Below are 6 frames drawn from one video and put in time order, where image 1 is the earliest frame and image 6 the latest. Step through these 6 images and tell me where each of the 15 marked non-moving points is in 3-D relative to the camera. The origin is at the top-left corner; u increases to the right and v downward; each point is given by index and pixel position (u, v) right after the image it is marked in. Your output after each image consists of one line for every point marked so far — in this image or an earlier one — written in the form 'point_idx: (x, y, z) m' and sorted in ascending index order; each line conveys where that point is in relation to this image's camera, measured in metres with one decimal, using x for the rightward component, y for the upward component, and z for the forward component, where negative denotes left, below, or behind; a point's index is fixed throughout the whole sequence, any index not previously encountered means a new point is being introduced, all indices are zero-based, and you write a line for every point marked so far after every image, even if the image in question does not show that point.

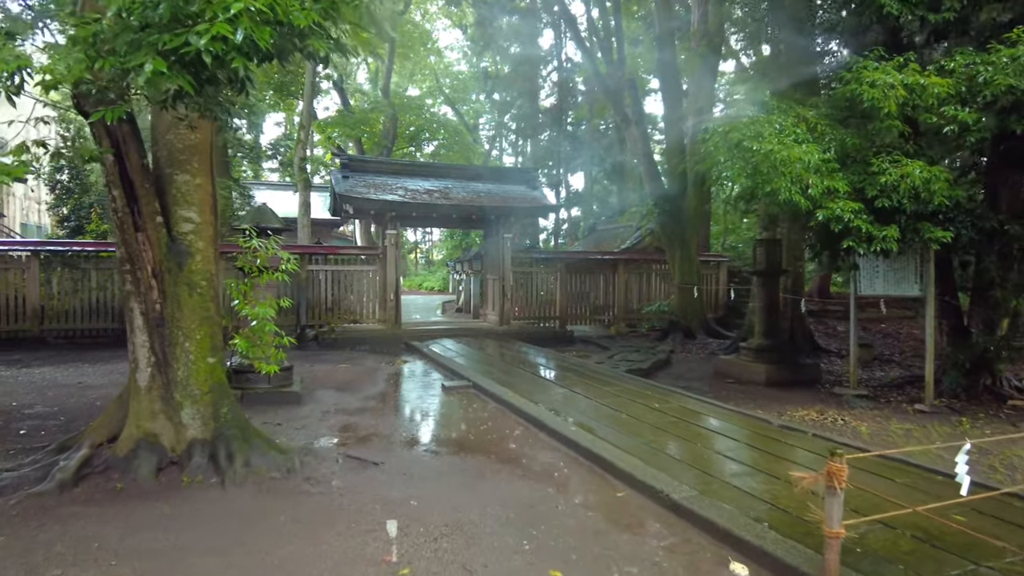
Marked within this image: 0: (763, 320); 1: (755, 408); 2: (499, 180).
0: (+3.7, -0.5, +8.6) m
1: (+2.7, -1.4, +6.7) m
2: (-0.3, +2.6, +14.2) m
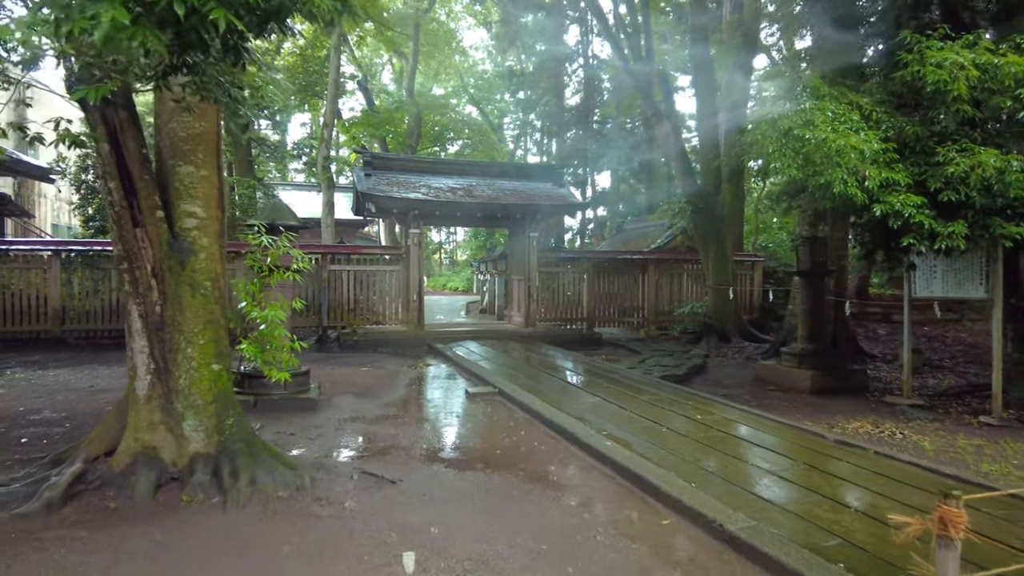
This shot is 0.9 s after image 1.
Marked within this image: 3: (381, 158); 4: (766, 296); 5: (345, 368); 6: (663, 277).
0: (+4.1, -0.5, +8.1) m
1: (+3.0, -1.4, +6.2) m
2: (+0.3, +2.6, +13.8) m
3: (-2.9, +2.8, +12.8) m
4: (+6.1, -0.2, +14.0) m
5: (-2.4, -1.2, +8.6) m
6: (+3.5, +0.3, +13.5) m
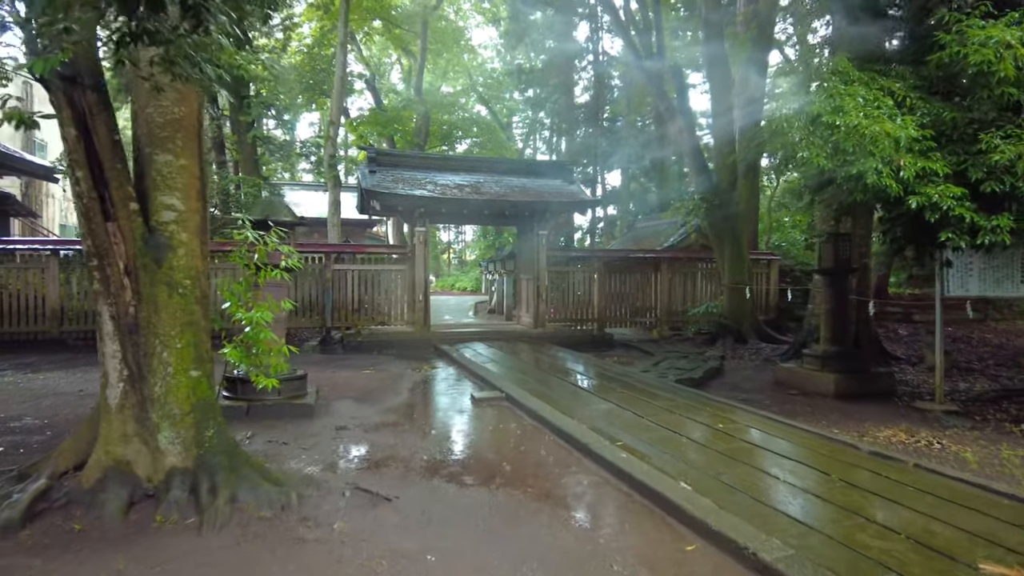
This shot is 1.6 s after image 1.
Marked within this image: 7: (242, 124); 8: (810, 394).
0: (+4.2, -0.5, +7.7) m
1: (+3.1, -1.4, +5.8) m
2: (+0.5, +2.6, +13.4) m
3: (-2.7, +2.8, +12.5) m
4: (+6.2, -0.2, +13.5) m
5: (-2.3, -1.2, +8.3) m
6: (+3.7, +0.3, +13.1) m
7: (-8.4, +5.1, +18.3) m
8: (+3.8, -1.3, +7.5) m
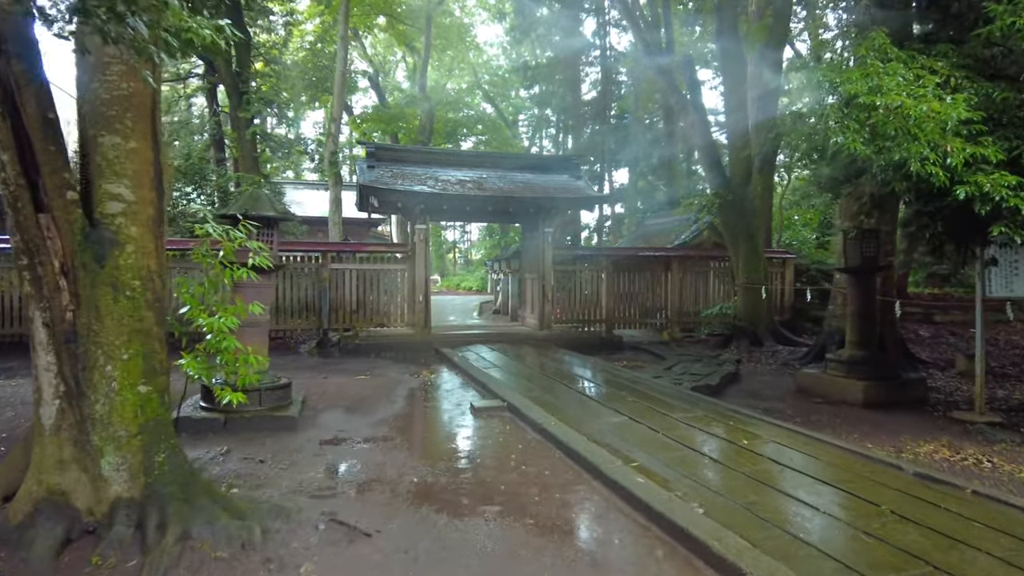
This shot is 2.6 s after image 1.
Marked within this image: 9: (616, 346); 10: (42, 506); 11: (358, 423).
0: (+4.2, -0.5, +7.2) m
1: (+3.1, -1.4, +5.3) m
2: (+0.6, +2.6, +13.0) m
3: (-2.6, +2.8, +12.0) m
4: (+6.4, -0.2, +13.0) m
5: (-2.3, -1.2, +7.8) m
6: (+3.8, +0.3, +12.6) m
7: (-8.2, +5.1, +17.9) m
8: (+3.8, -1.3, +6.9) m
9: (+2.0, -1.1, +11.6) m
10: (-2.3, -1.0, +2.8) m
11: (-1.4, -1.3, +5.5) m
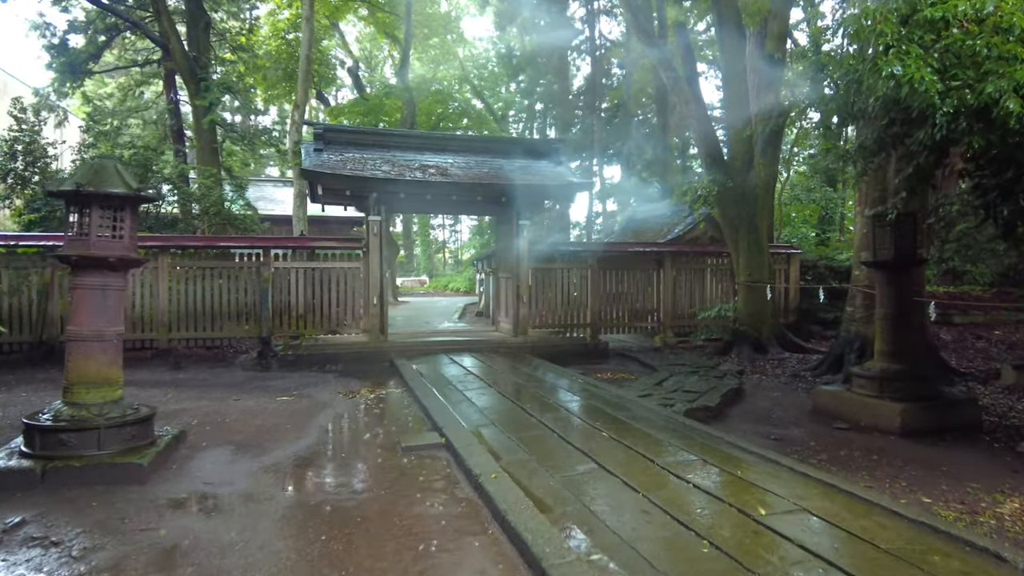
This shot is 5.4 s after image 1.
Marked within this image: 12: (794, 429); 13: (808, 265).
0: (+3.7, -0.5, +5.8) m
1: (+2.7, -1.3, +3.9) m
2: (+0.1, +2.6, +11.6) m
3: (-3.1, +2.8, +10.6) m
4: (+5.8, -0.1, +11.6) m
5: (-2.8, -1.2, +6.4) m
6: (+3.3, +0.3, +11.3) m
7: (-8.8, +5.0, +16.4) m
8: (+3.4, -1.3, +5.6) m
9: (+1.5, -1.1, +10.2) m
10: (-2.7, -1.0, +1.4) m
11: (-1.9, -1.3, +4.1) m
12: (+2.7, -1.3, +5.6) m
13: (+6.1, +0.5, +12.1) m
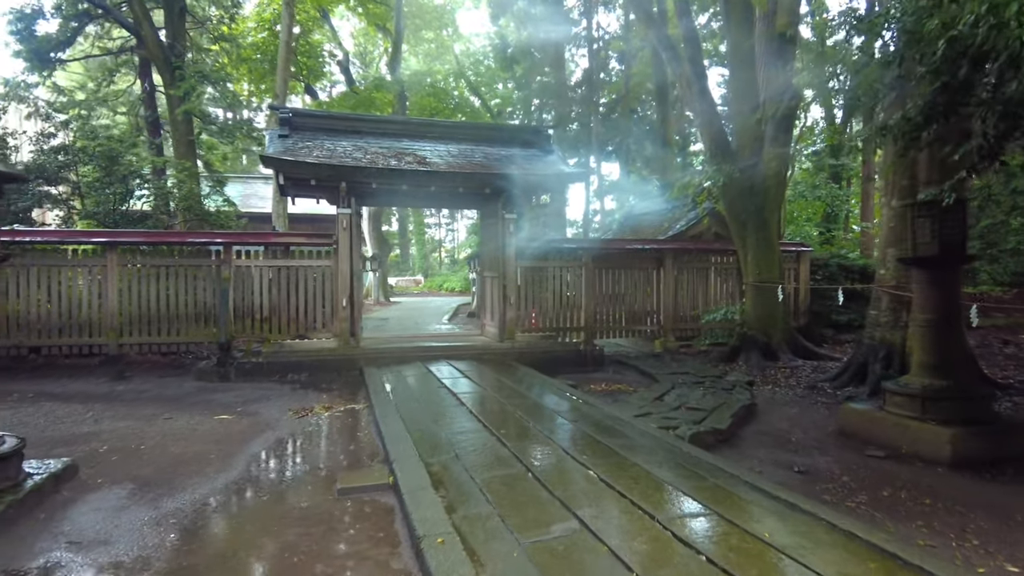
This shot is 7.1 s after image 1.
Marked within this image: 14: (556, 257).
0: (+3.5, -0.5, +4.9) m
1: (+2.4, -1.4, +3.0) m
2: (-0.2, +2.6, +10.7) m
3: (-3.3, +2.8, +9.7) m
4: (+5.6, -0.2, +10.8) m
5: (-3.0, -1.2, +5.5) m
6: (+3.0, +0.3, +10.4) m
7: (-9.0, +5.0, +15.5) m
8: (+3.1, -1.3, +4.7) m
9: (+1.3, -1.1, +9.3) m
10: (-2.9, -1.1, +0.5) m
11: (-2.1, -1.3, +3.2) m
12: (+2.5, -1.4, +4.7) m
13: (+5.9, +0.5, +11.2) m
14: (+0.7, +0.5, +9.8) m
